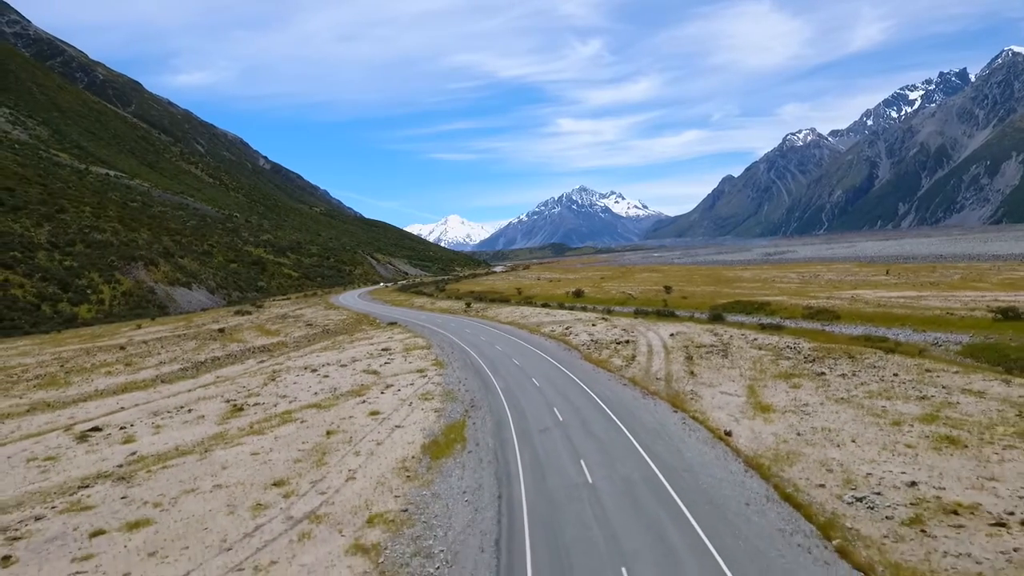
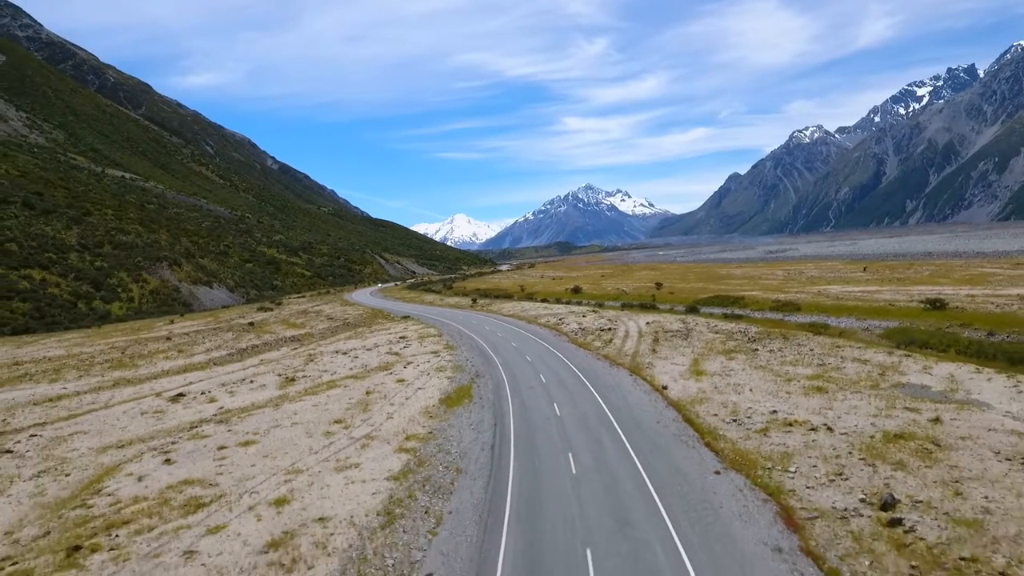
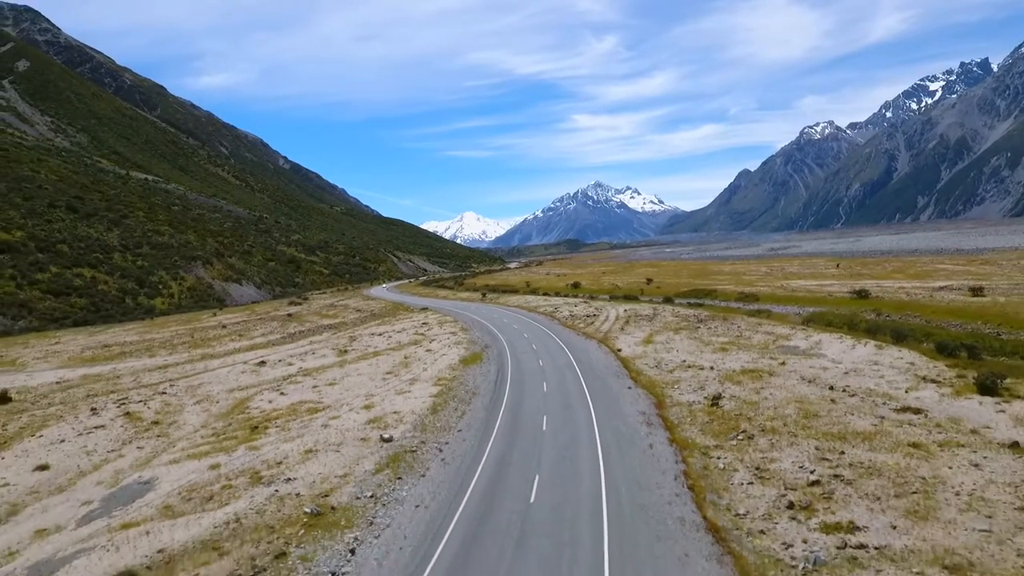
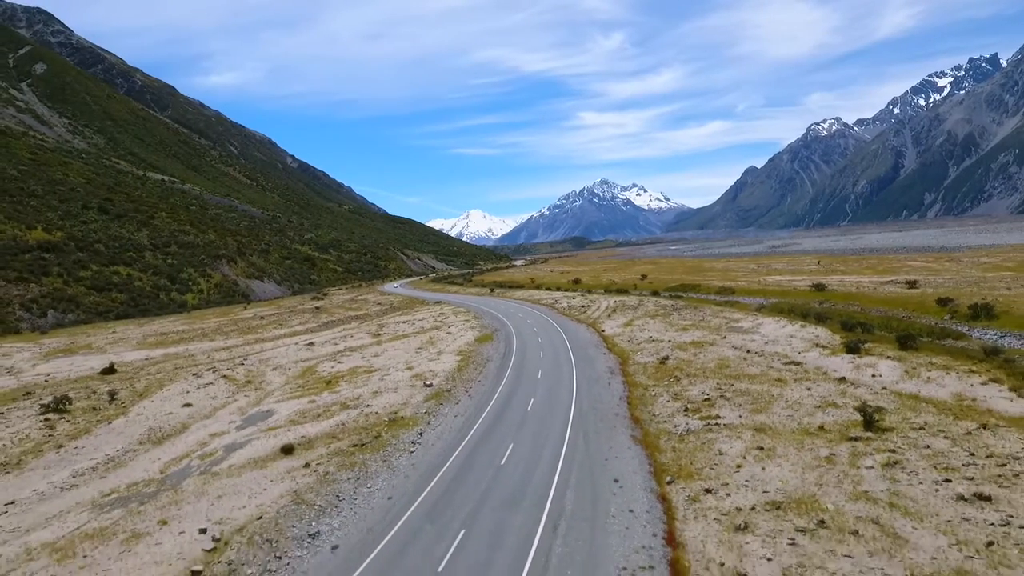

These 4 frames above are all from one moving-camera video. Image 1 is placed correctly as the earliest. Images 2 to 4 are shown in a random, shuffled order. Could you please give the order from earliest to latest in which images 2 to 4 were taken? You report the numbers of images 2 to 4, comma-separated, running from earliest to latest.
2, 3, 4
